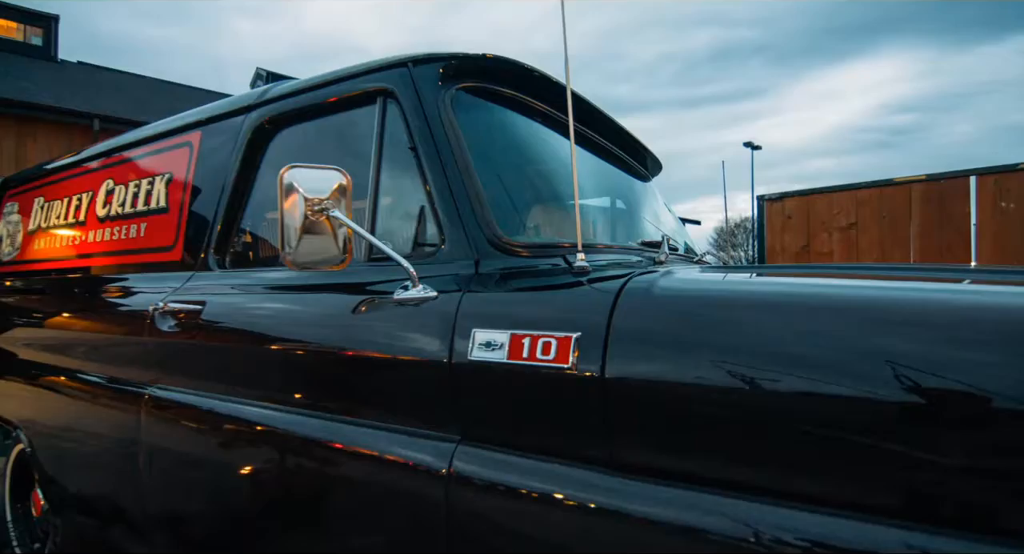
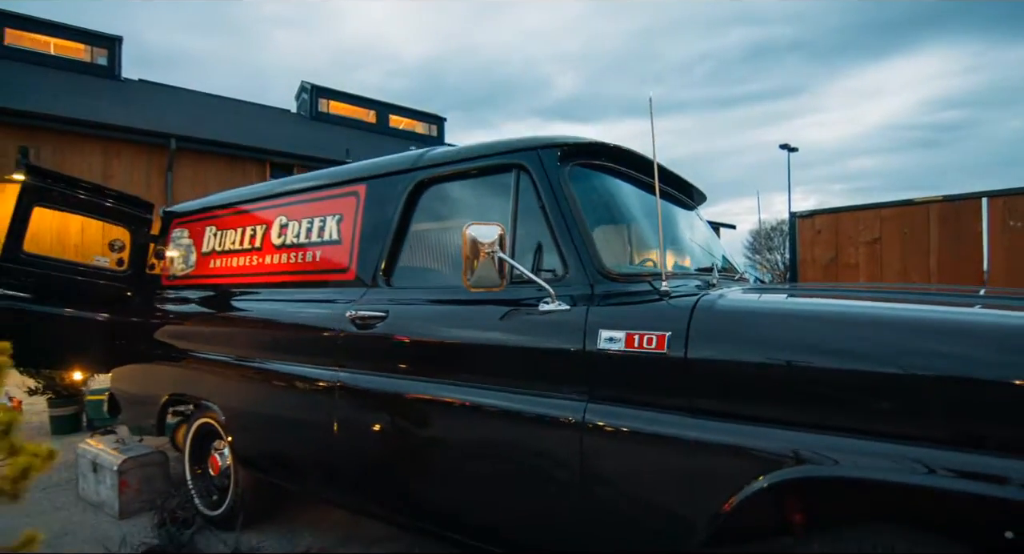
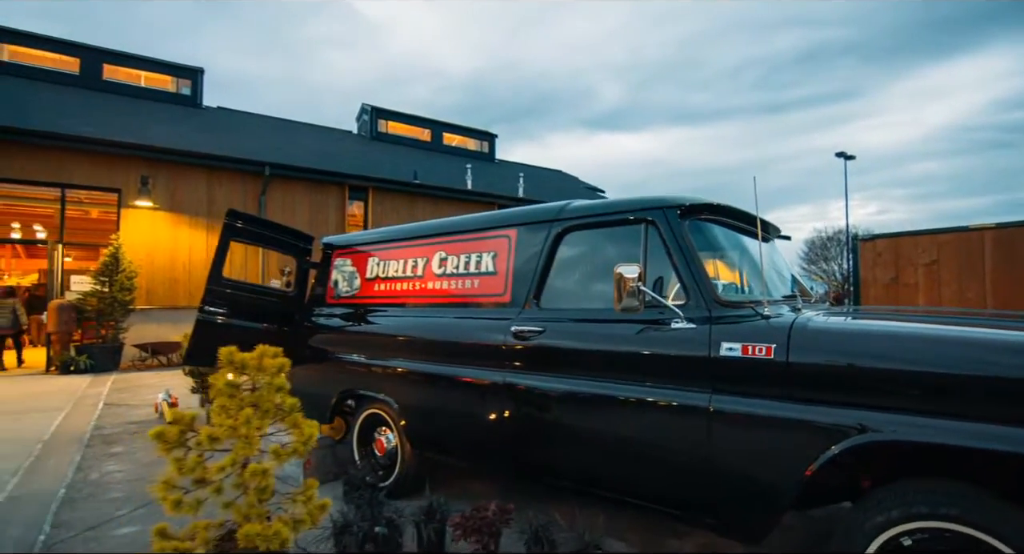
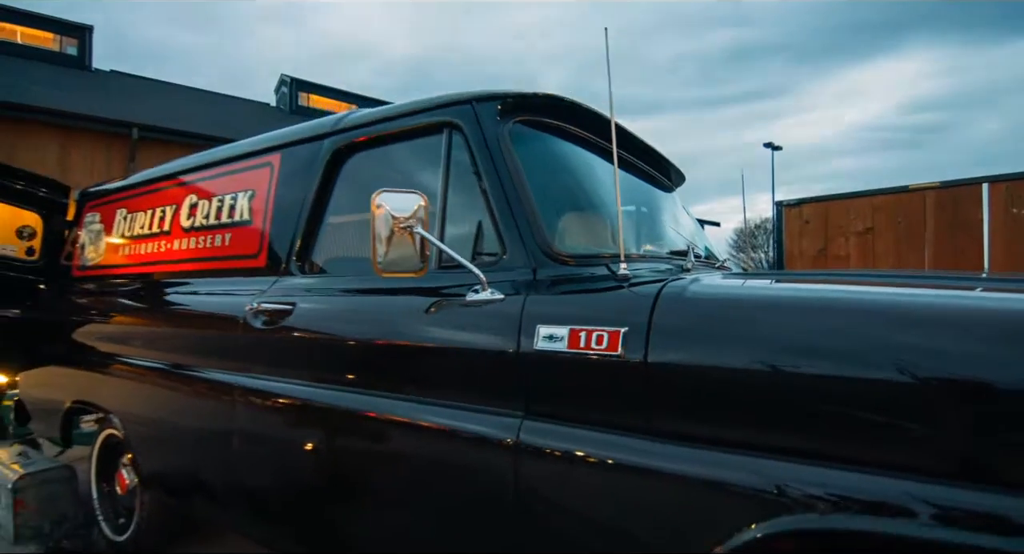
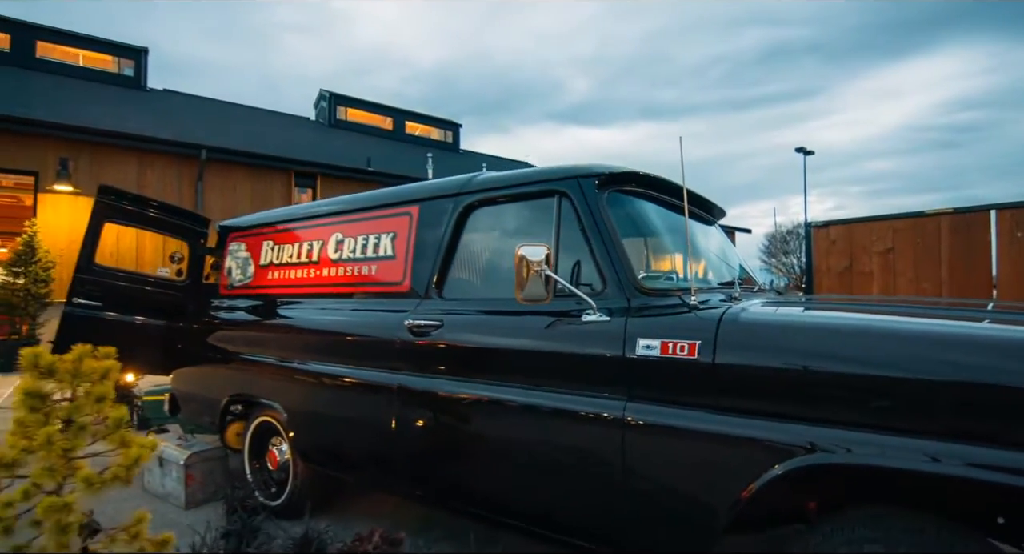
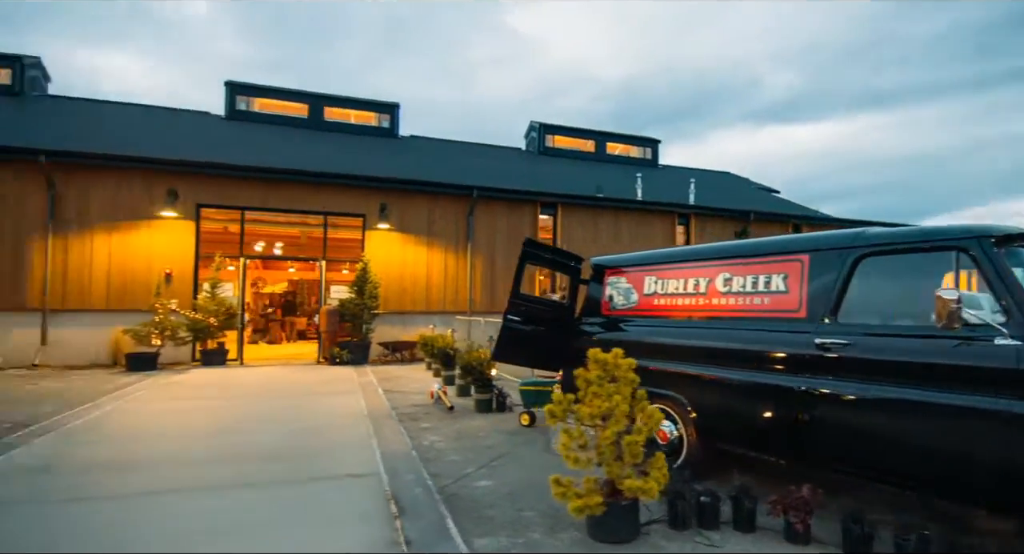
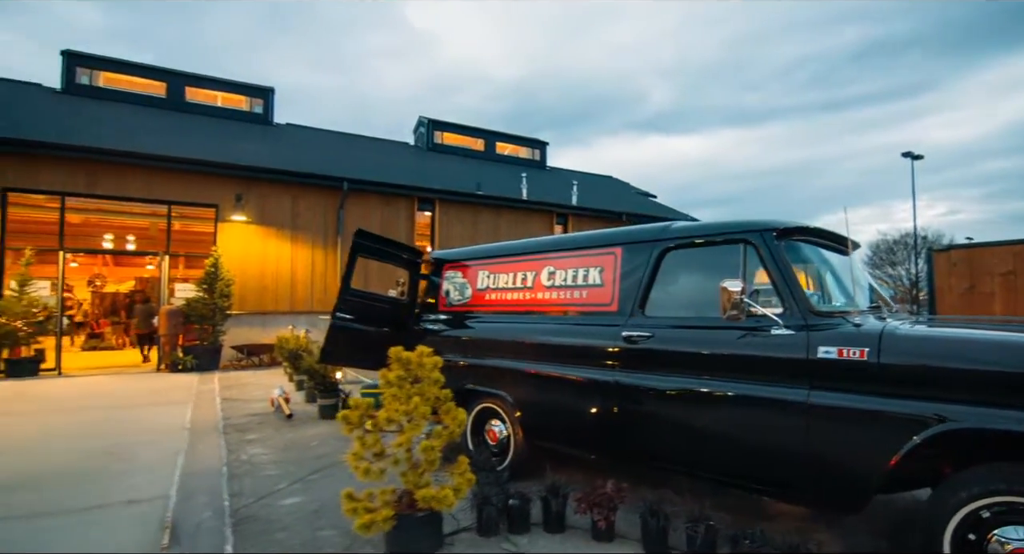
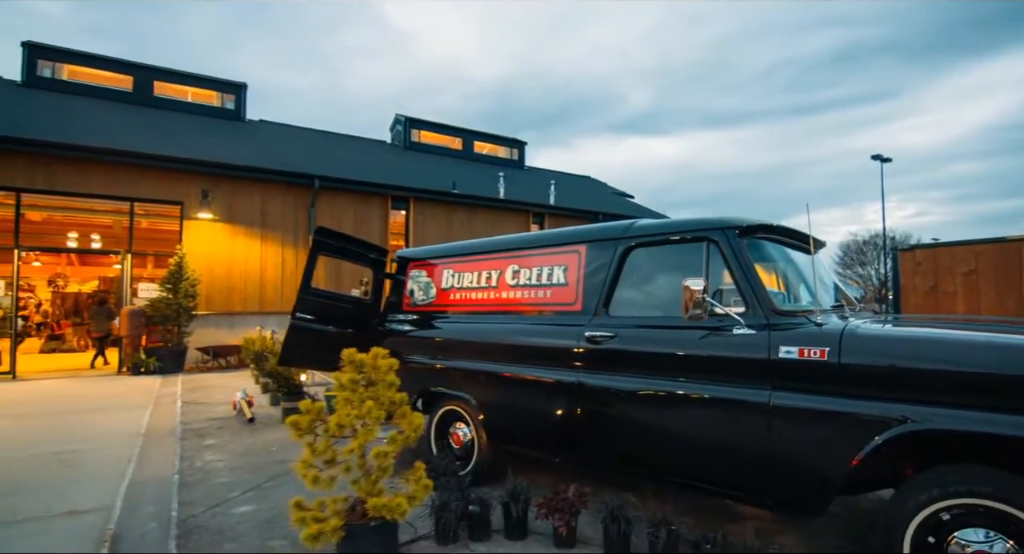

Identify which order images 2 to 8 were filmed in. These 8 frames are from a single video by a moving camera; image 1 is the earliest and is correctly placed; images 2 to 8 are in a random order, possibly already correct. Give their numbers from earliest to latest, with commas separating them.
4, 2, 5, 3, 8, 7, 6
